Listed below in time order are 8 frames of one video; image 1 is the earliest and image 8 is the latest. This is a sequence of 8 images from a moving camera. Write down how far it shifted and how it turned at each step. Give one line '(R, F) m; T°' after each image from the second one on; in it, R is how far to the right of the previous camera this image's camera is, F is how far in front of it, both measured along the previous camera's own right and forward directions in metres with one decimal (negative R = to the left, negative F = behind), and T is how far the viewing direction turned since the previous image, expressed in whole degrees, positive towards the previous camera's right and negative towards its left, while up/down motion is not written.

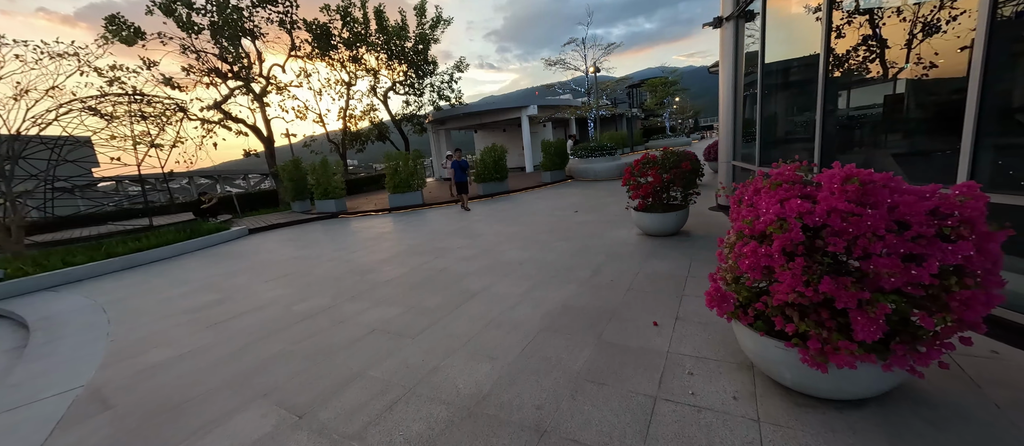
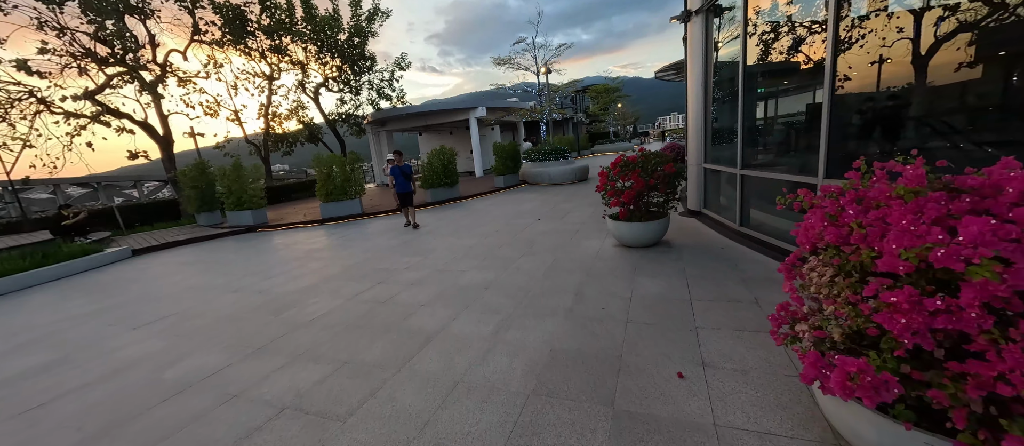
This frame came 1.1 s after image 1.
(-0.2, +0.9) m; +8°
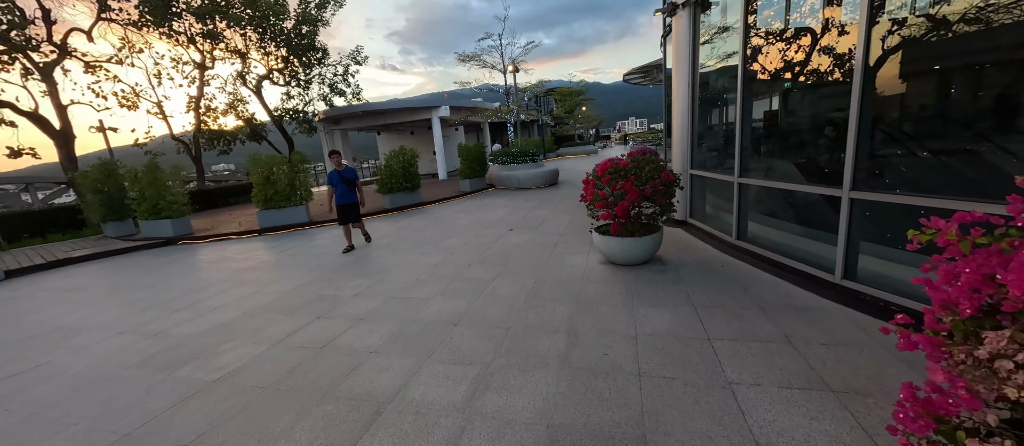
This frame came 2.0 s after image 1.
(-0.1, +0.7) m; +6°
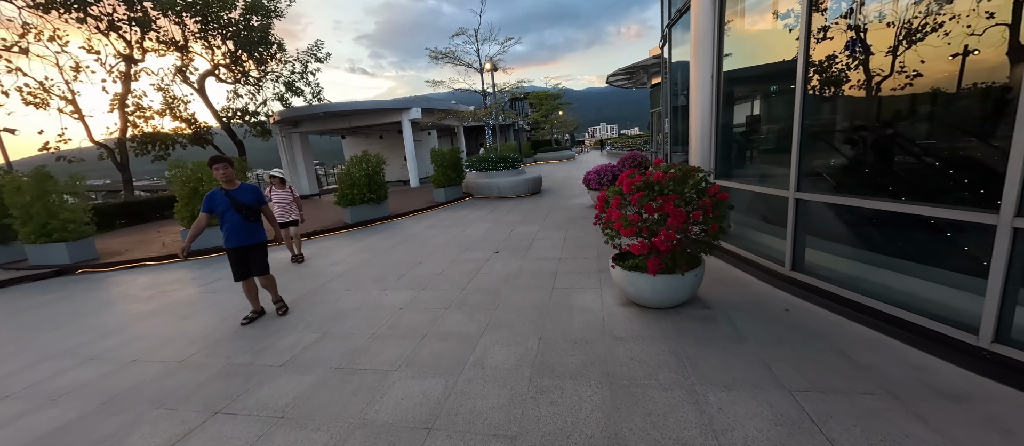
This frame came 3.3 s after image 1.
(-0.1, +1.1) m; +4°
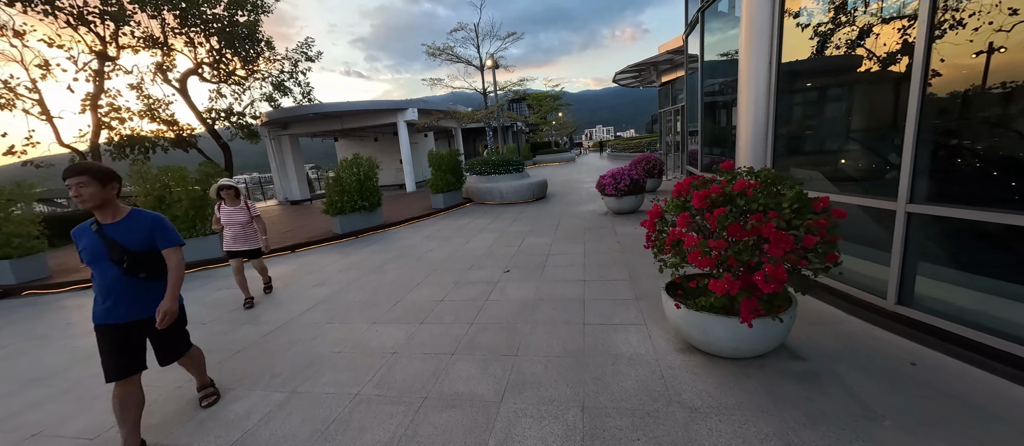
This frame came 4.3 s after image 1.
(-0.2, +0.8) m; 0°
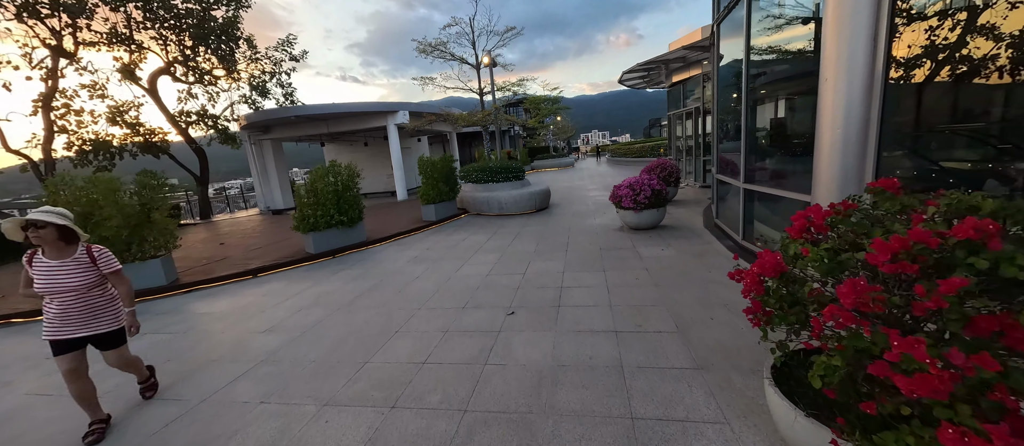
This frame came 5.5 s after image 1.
(-0.1, +1.0) m; +1°
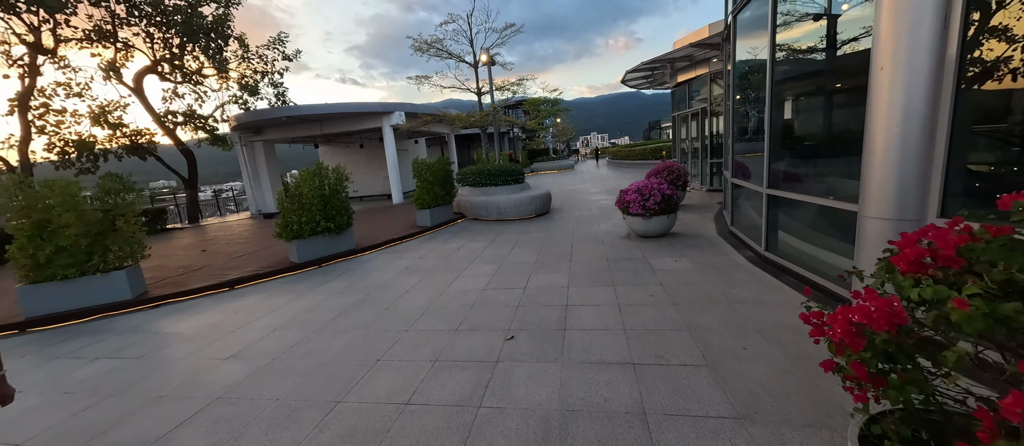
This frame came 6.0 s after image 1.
(0.0, +0.4) m; 0°
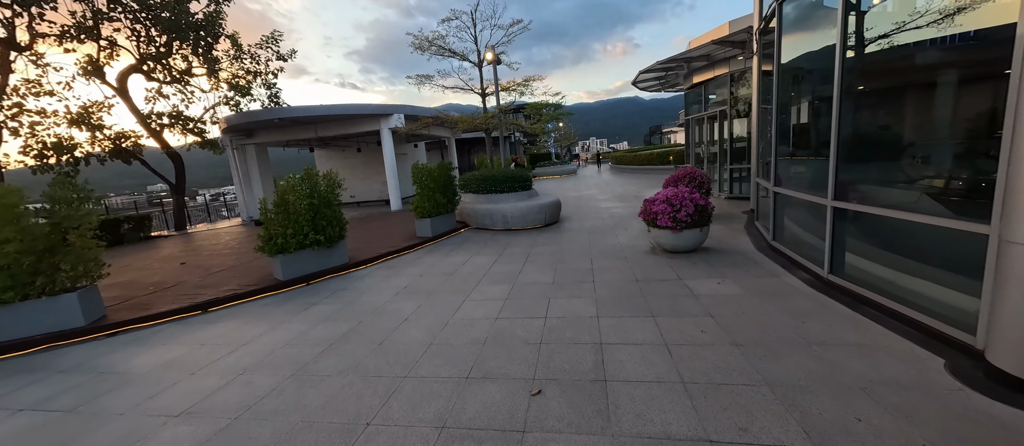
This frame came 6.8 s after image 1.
(-0.2, +0.6) m; 0°
